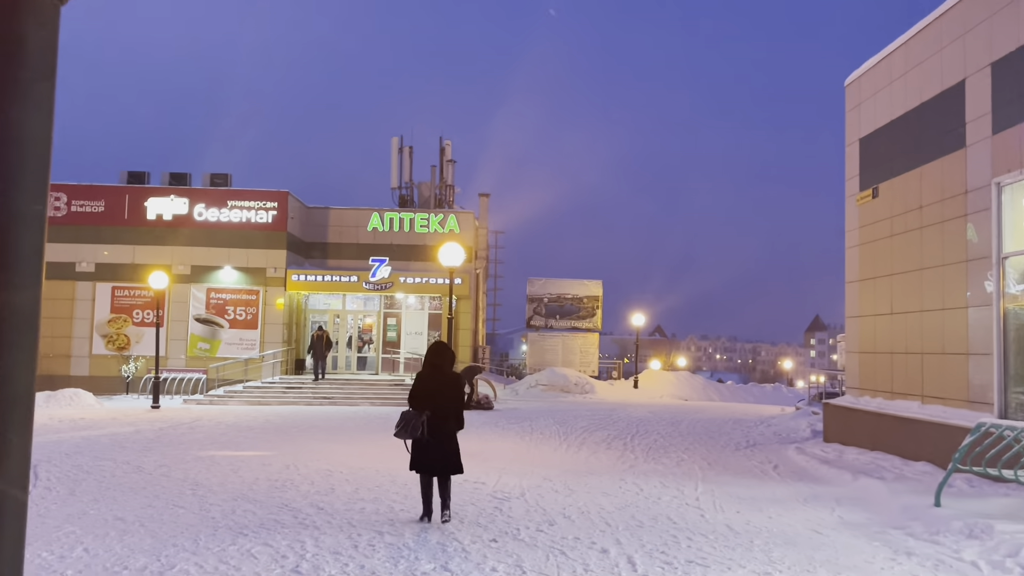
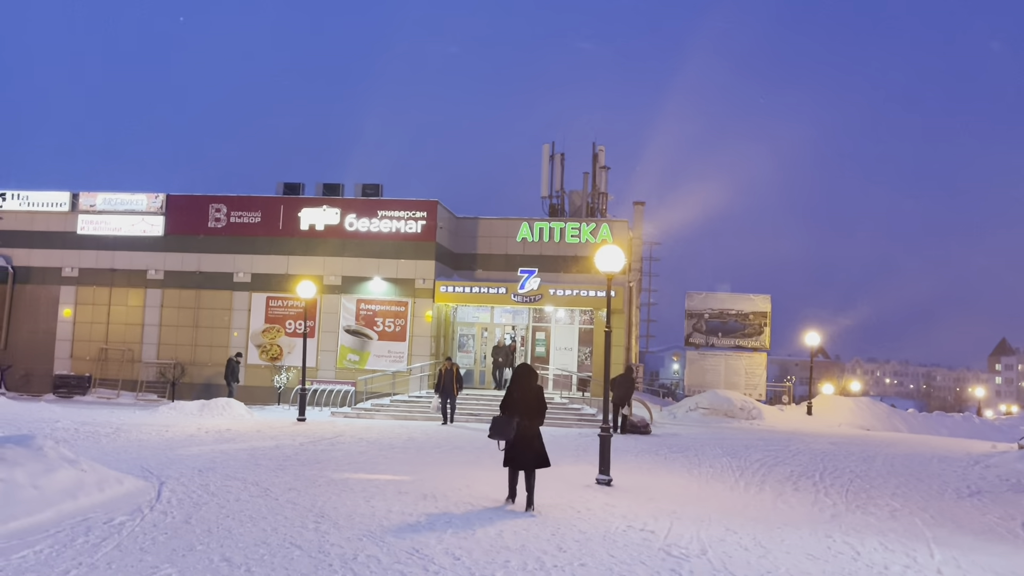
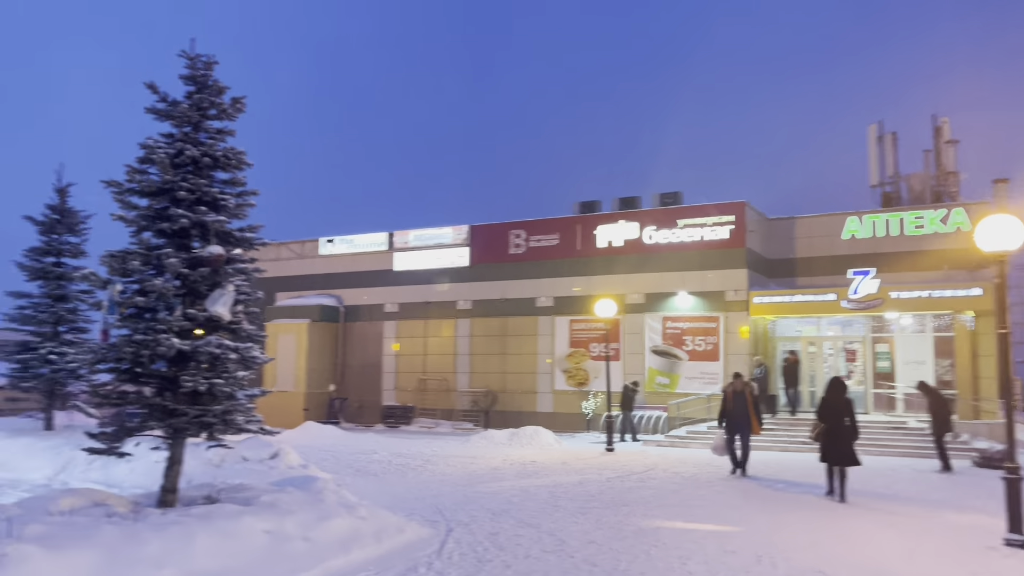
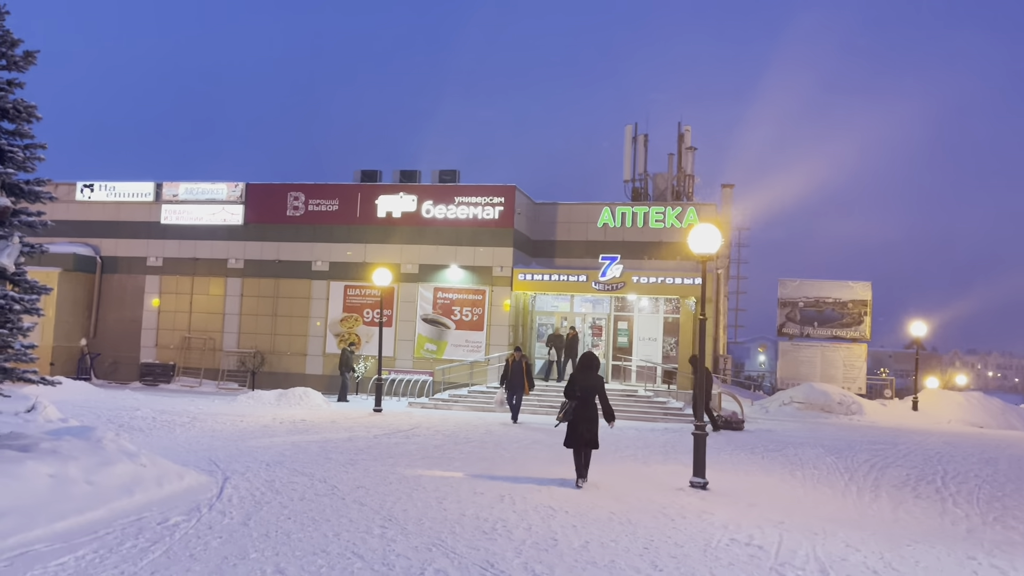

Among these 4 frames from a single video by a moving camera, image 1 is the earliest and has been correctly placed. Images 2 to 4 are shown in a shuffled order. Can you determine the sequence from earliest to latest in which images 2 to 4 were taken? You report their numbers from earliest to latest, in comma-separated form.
2, 4, 3
